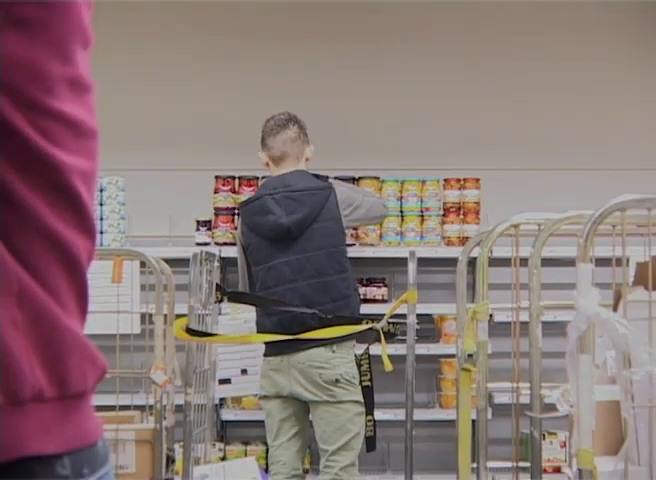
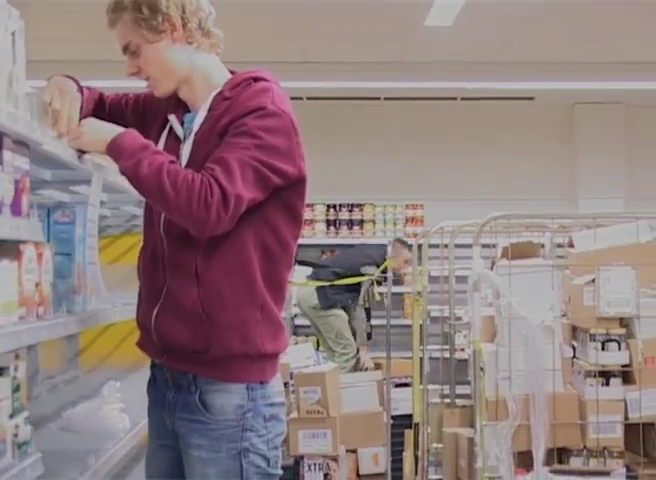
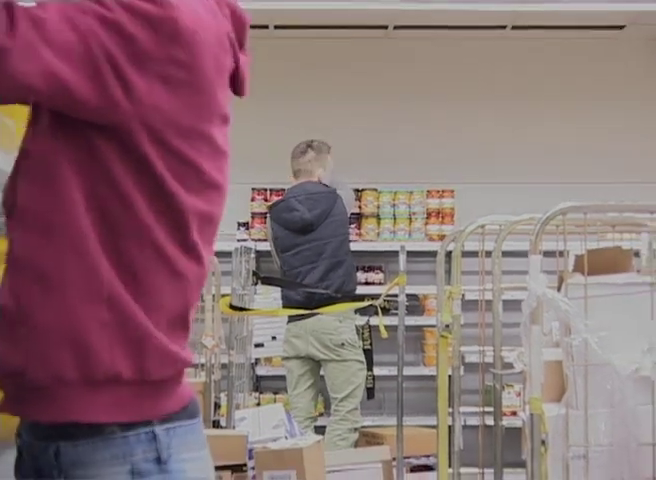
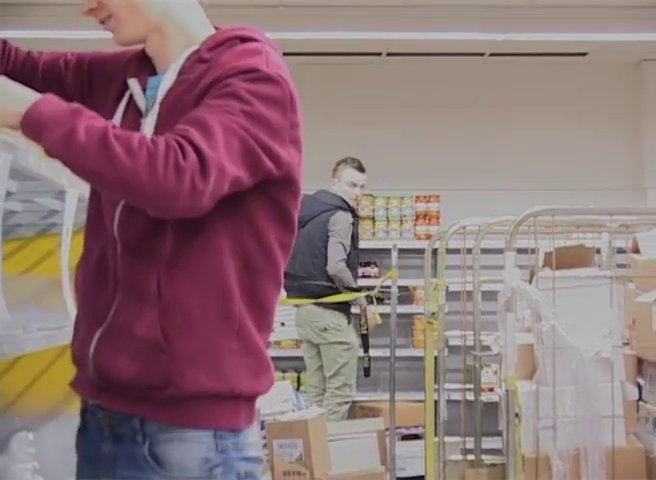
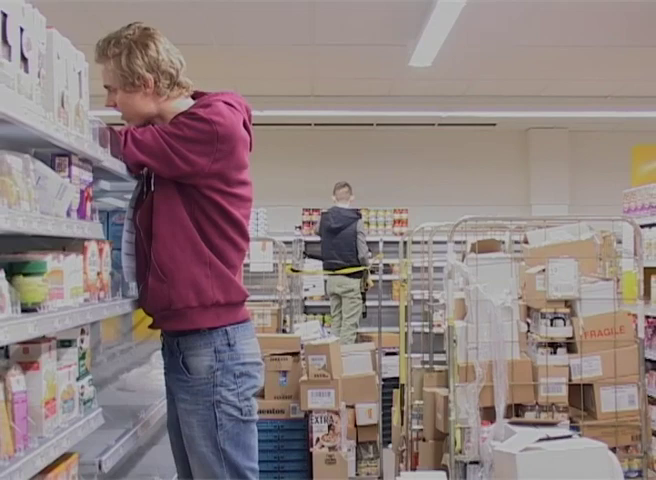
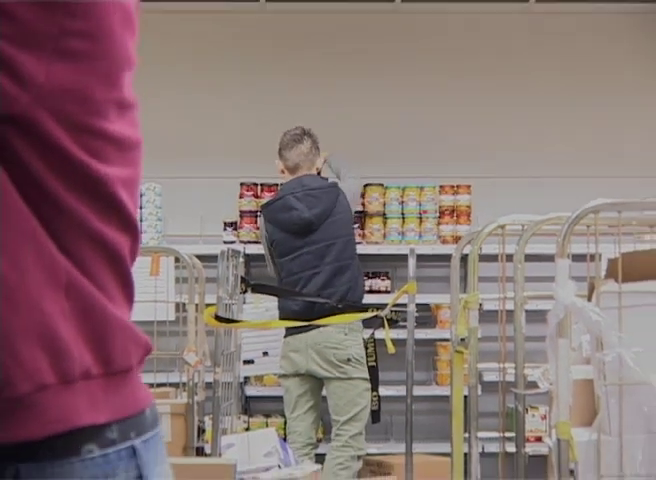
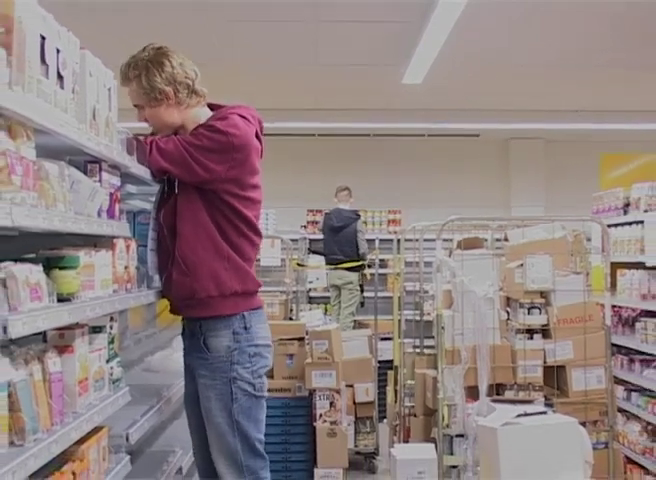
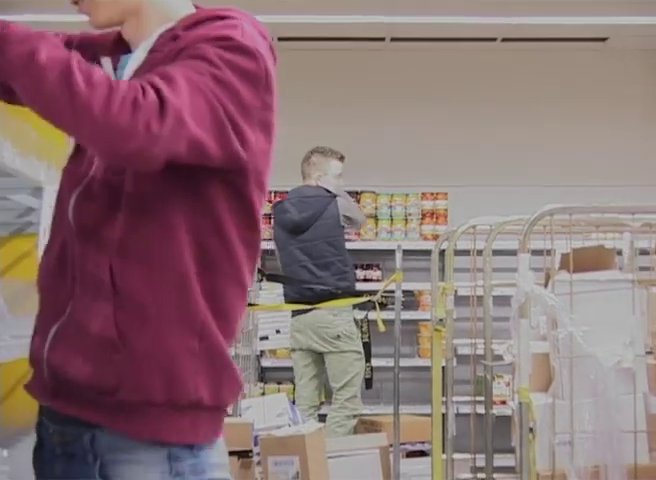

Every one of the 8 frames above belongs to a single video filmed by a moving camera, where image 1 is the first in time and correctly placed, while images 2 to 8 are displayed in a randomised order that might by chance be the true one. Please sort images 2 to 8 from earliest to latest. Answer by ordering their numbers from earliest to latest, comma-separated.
6, 3, 8, 4, 2, 5, 7
